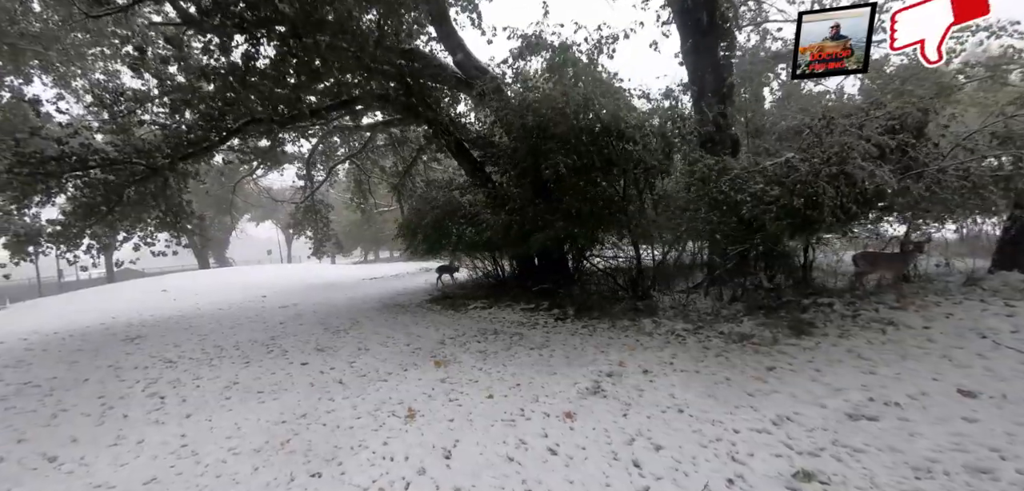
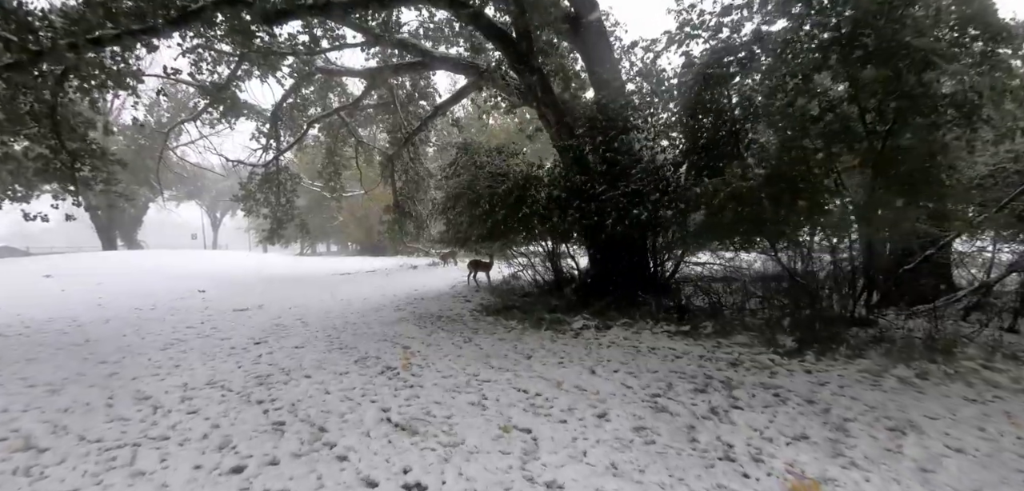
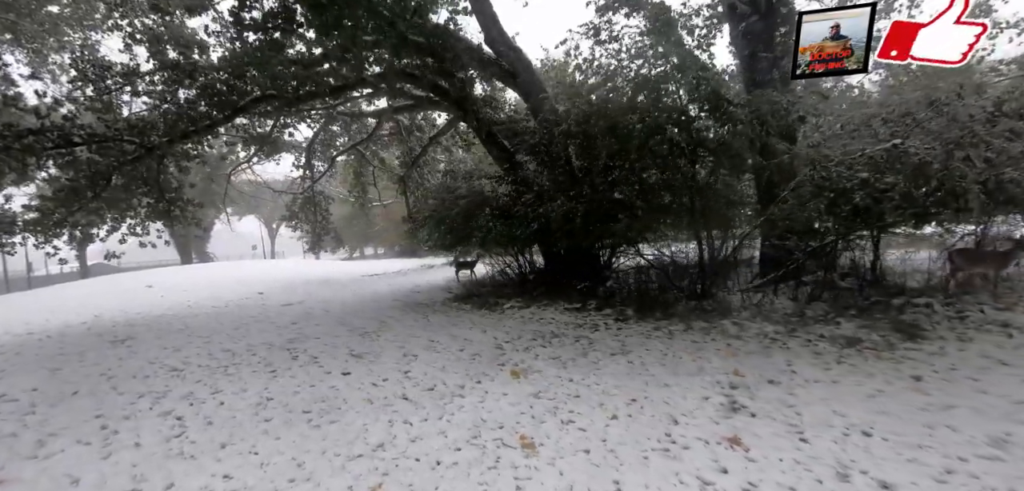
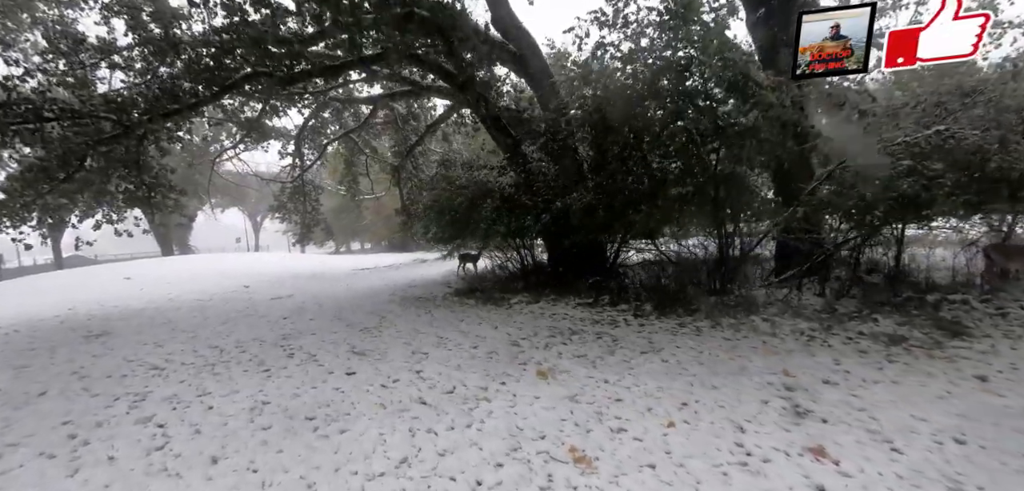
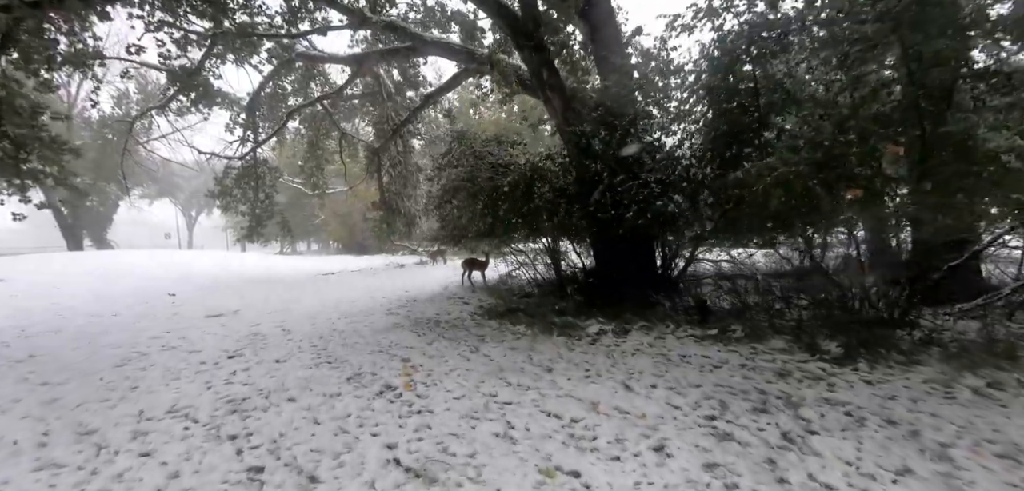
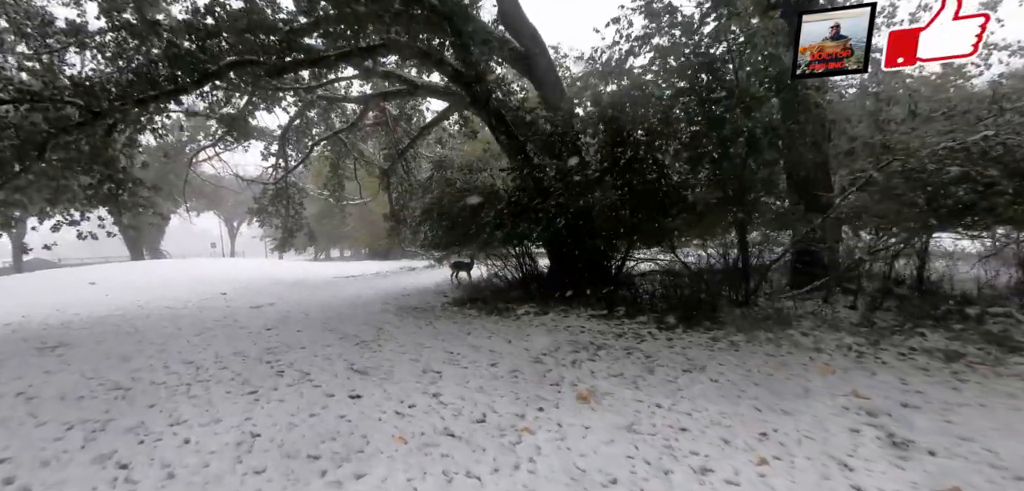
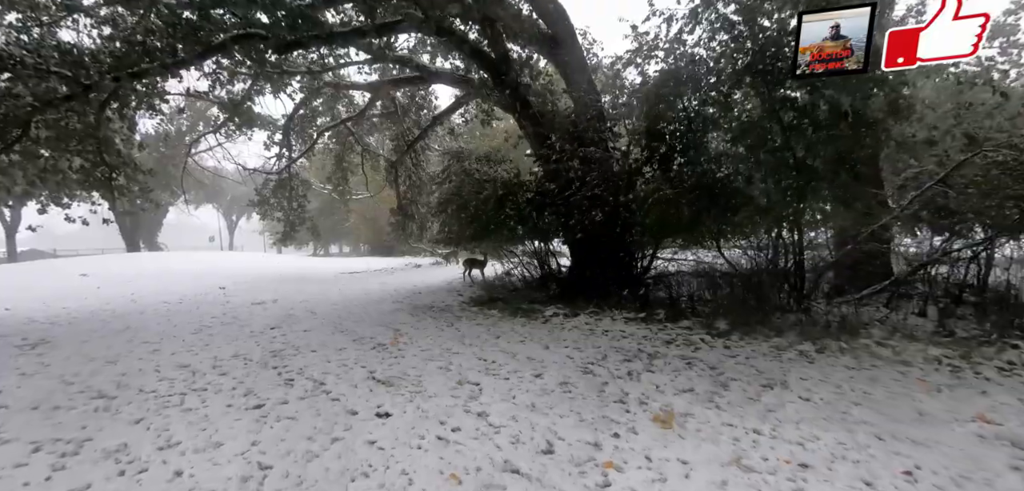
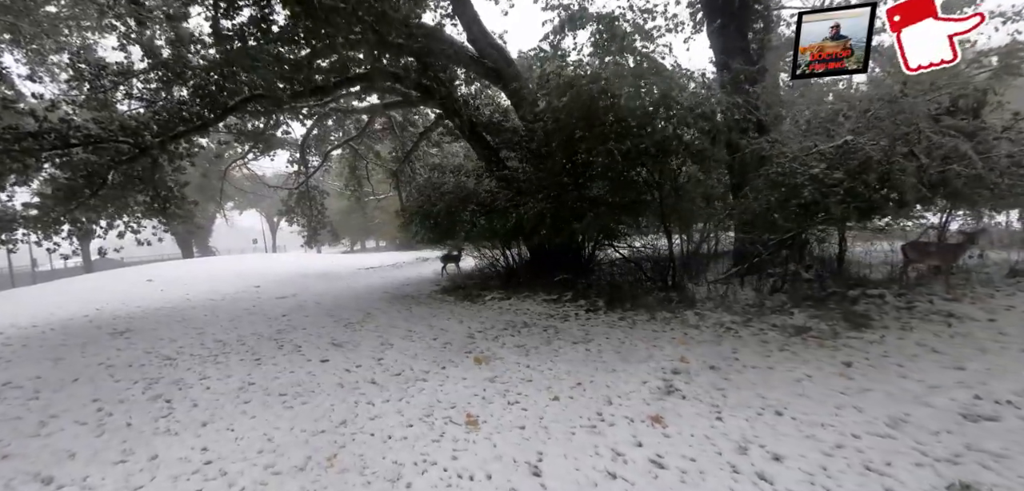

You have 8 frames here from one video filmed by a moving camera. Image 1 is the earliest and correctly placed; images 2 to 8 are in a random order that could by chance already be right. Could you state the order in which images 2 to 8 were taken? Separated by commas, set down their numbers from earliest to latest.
8, 3, 4, 6, 7, 2, 5
